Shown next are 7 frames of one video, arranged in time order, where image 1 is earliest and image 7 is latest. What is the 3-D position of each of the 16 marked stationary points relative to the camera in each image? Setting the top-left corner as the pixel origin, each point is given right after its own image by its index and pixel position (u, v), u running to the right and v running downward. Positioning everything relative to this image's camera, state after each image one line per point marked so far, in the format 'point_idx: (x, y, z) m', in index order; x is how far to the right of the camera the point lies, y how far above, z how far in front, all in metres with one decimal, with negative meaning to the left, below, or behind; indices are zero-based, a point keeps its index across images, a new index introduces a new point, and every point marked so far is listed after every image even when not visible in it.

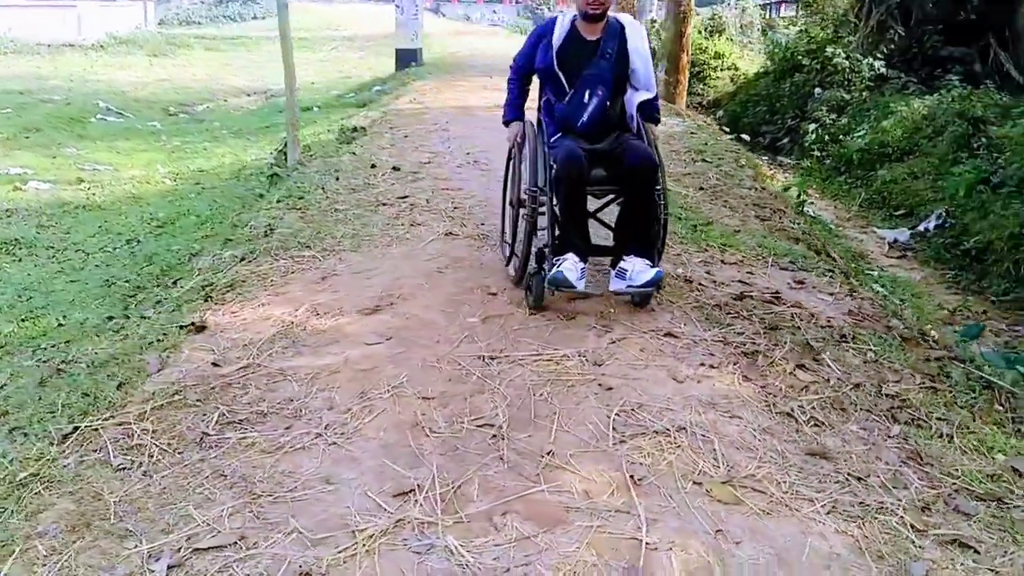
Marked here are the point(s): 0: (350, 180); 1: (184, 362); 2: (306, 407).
0: (-0.8, +0.5, +4.6) m
1: (-1.0, -0.2, +3.0) m
2: (-0.6, -0.3, +2.7) m
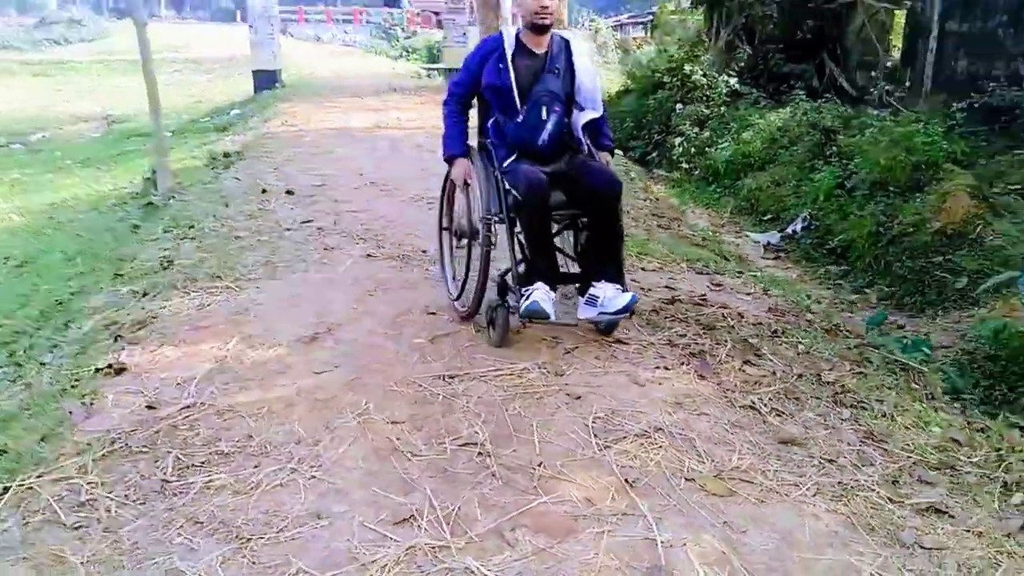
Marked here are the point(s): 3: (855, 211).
0: (-1.2, +0.4, +4.3) m
1: (-1.1, -0.3, +2.7) m
2: (-0.6, -0.4, +2.5) m
3: (+1.9, +0.4, +5.2) m
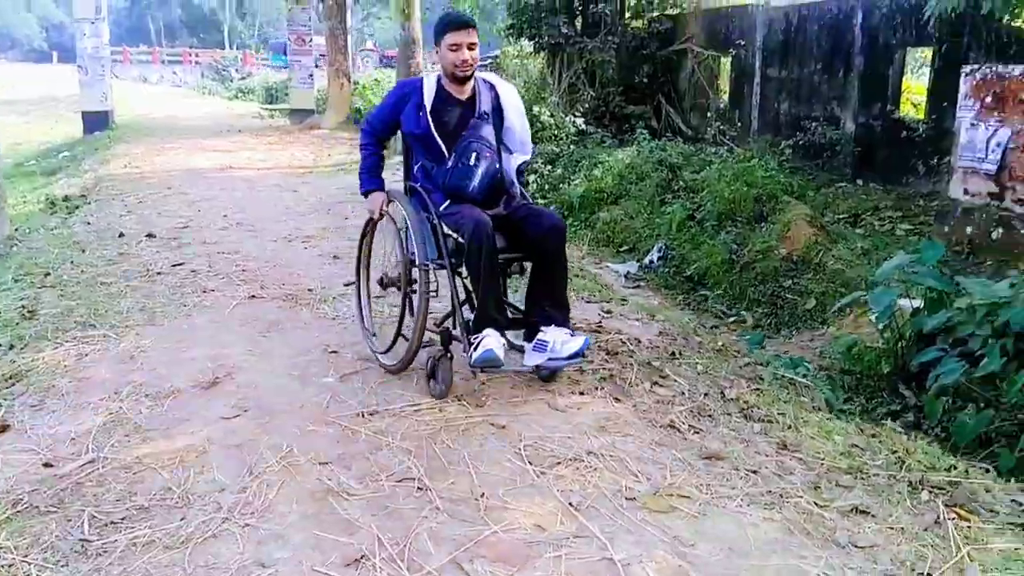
0: (-1.8, +0.1, +4.0) m
1: (-1.3, -0.5, +2.5) m
2: (-0.8, -0.5, +2.4) m
3: (+1.1, +0.3, +5.5) m
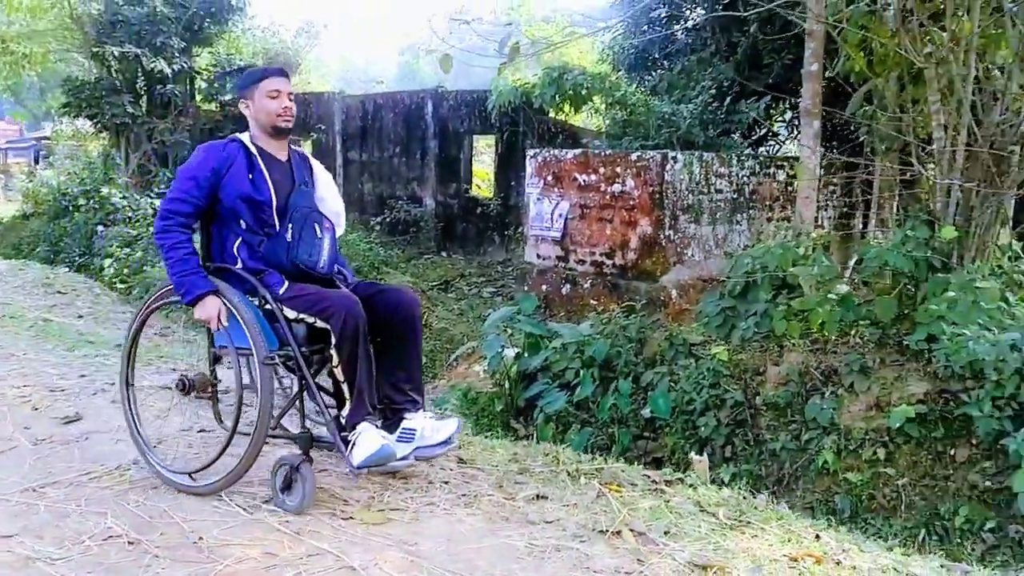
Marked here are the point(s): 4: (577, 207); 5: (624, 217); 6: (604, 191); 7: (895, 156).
0: (-3.1, -0.2, +3.2) m
1: (-1.9, -0.6, +2.0) m
2: (-1.4, -0.7, +2.1) m
3: (-1.2, -0.1, +5.8) m
4: (+0.4, +0.5, +5.9) m
5: (+0.7, +0.4, +5.7) m
6: (+0.6, +0.6, +5.8) m
7: (+1.7, +0.6, +4.2) m
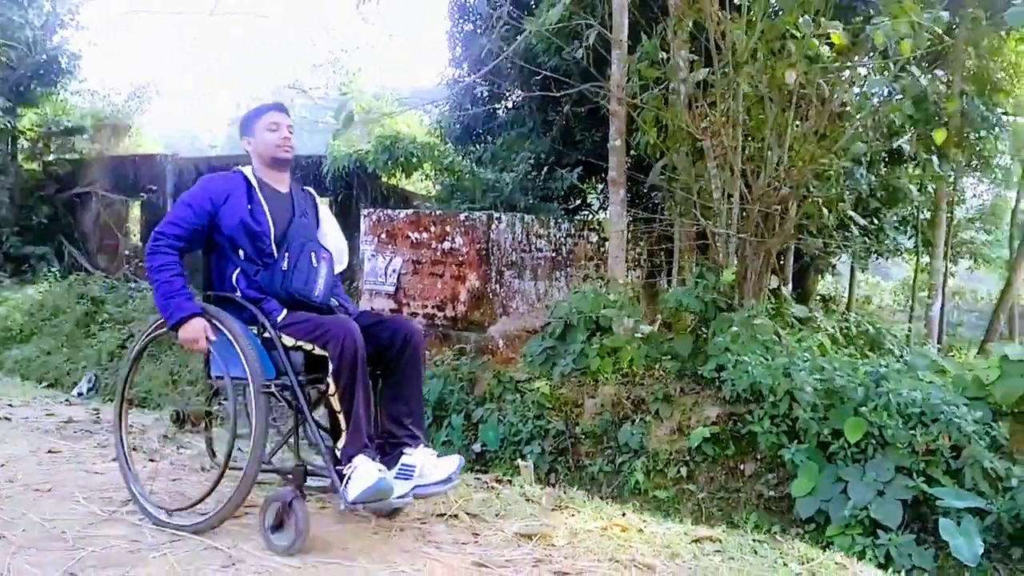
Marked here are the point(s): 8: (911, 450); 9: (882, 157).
0: (-3.6, -0.3, +3.0) m
1: (-2.2, -0.6, +1.9) m
2: (-1.8, -0.7, +2.1) m
3: (-2.2, -0.5, +5.9) m
4: (-0.7, +0.2, +6.3) m
5: (-0.4, +0.1, +6.1) m
6: (-0.5, +0.3, +6.2) m
7: (+0.9, +0.4, +4.9) m
8: (+1.5, -0.6, +3.4) m
9: (+2.2, +0.8, +5.7) m
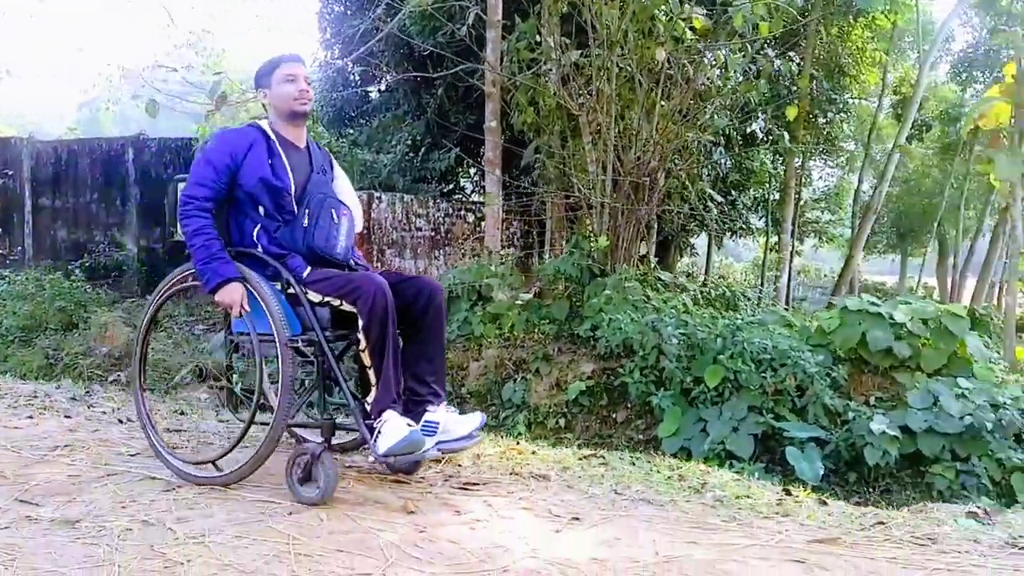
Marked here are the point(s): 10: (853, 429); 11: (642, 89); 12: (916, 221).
0: (-3.9, -0.2, +2.8) m
1: (-2.4, -0.5, +1.9) m
2: (-2.0, -0.6, +2.2) m
3: (-2.9, -0.3, +5.8) m
4: (-1.5, +0.3, +6.5) m
5: (-1.2, +0.3, +6.4) m
6: (-1.3, +0.4, +6.4) m
7: (+0.3, +0.6, +5.3) m
8: (+1.0, -0.4, +3.9) m
9: (+1.5, +1.0, +6.2) m
10: (+1.3, -0.6, +3.7) m
11: (+0.6, +1.0, +4.8) m
12: (+3.7, +0.6, +8.8) m
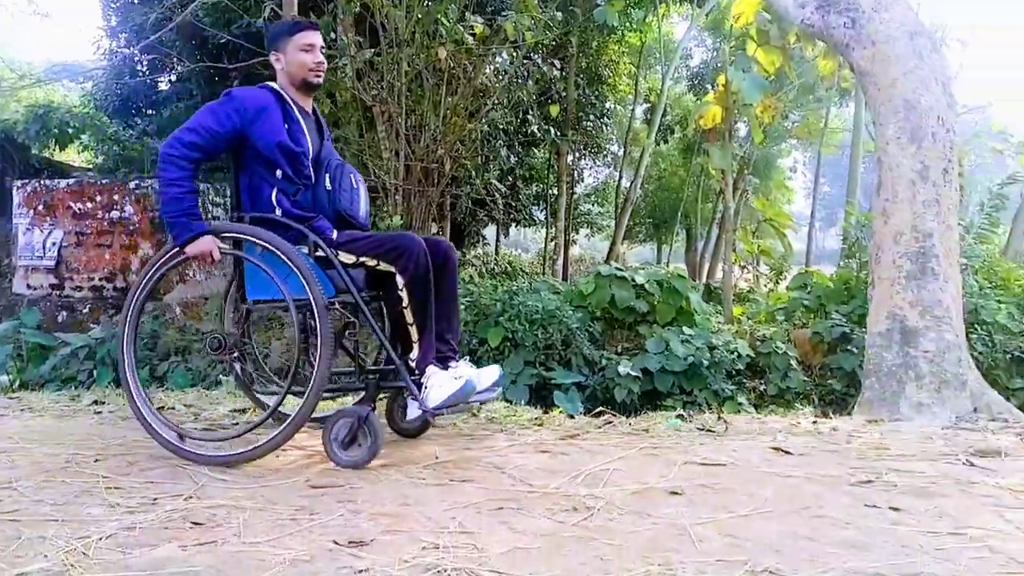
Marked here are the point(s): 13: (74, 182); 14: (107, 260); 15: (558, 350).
0: (-4.5, -0.2, +2.4) m
1: (-2.8, -0.4, +1.9) m
2: (-2.4, -0.4, +2.3) m
3: (-4.2, -0.3, +5.6) m
4: (-2.9, +0.4, +6.5) m
5: (-2.6, +0.4, +6.5) m
6: (-2.7, +0.5, +6.5) m
7: (-0.9, +0.7, +5.8) m
8: (+0.1, -0.3, +4.6) m
9: (0.0, +1.1, +7.0) m
10: (+0.4, -0.4, +4.5) m
11: (-0.5, +1.1, +5.3) m
12: (+1.7, +0.8, +10.0) m
13: (-2.9, +0.7, +6.5) m
14: (-2.7, +0.2, +6.5) m
15: (+0.2, -0.3, +4.6) m
